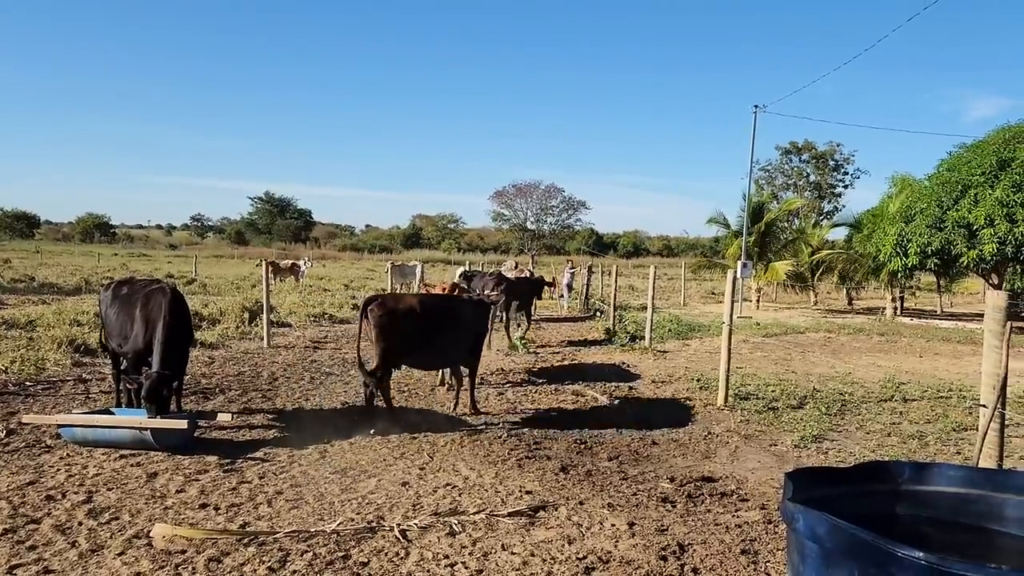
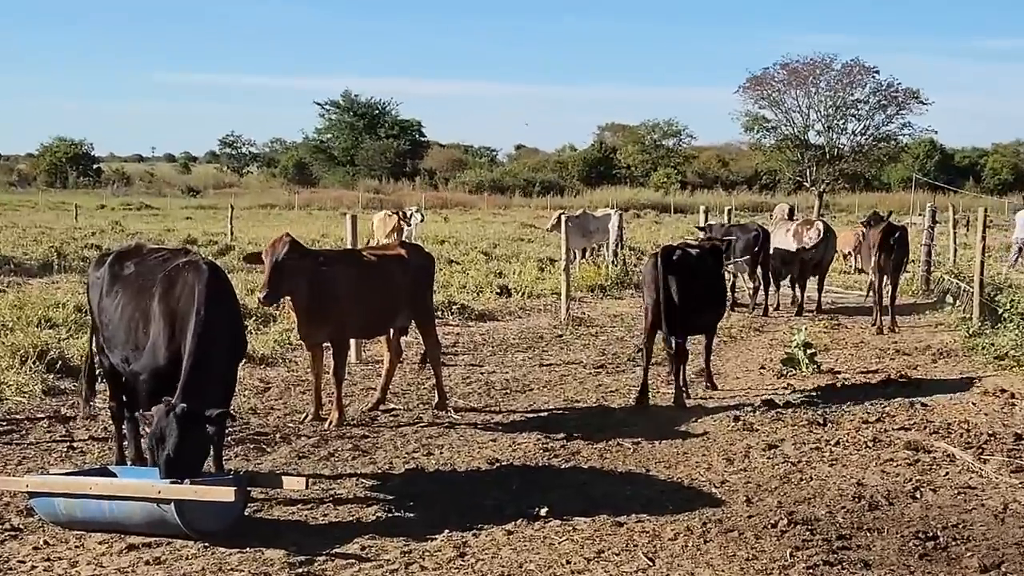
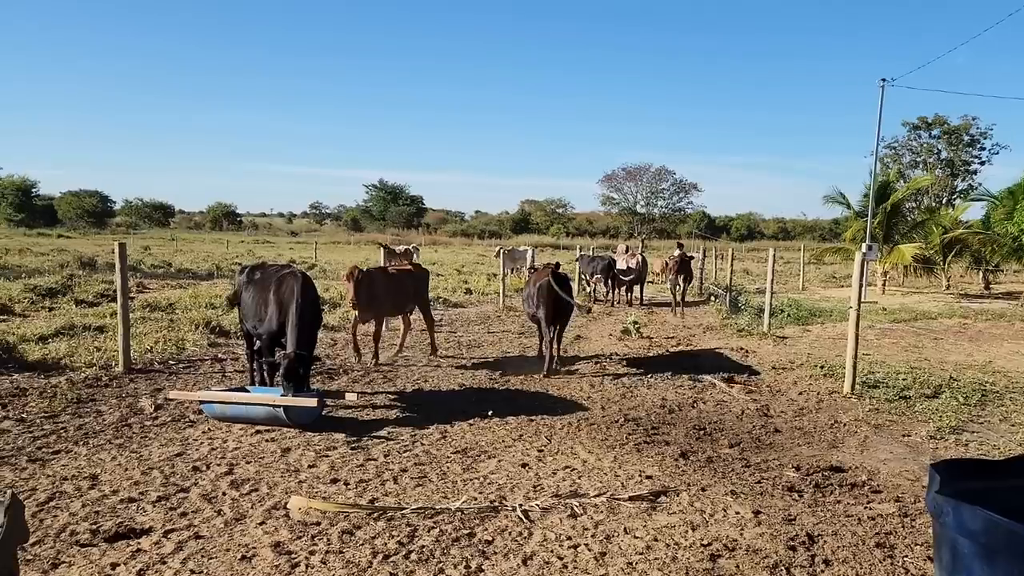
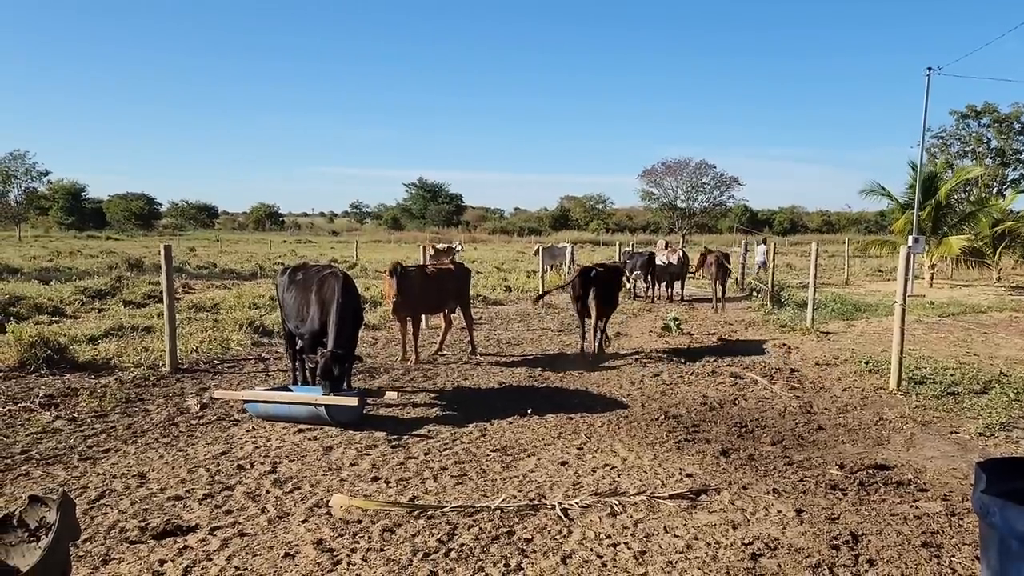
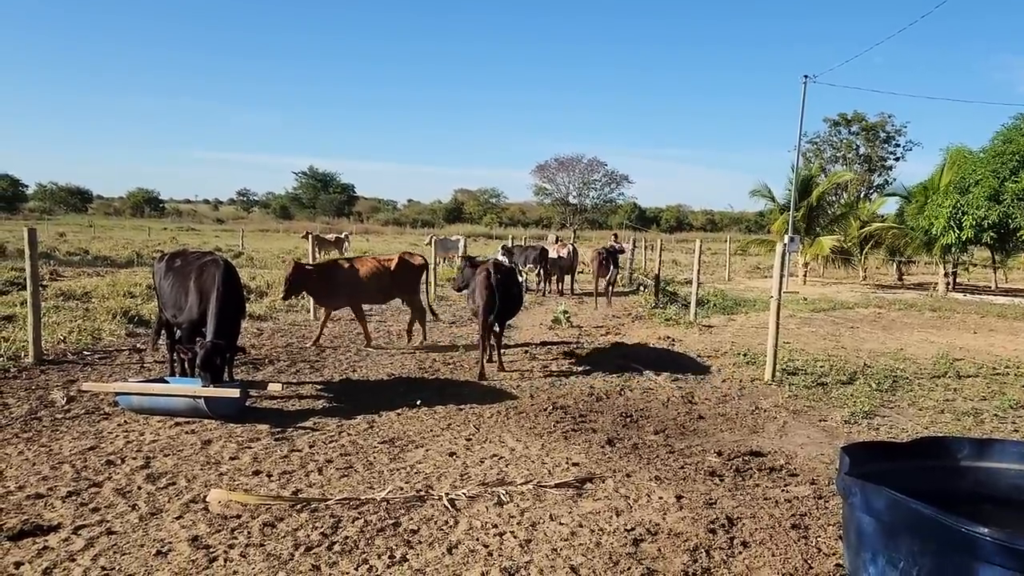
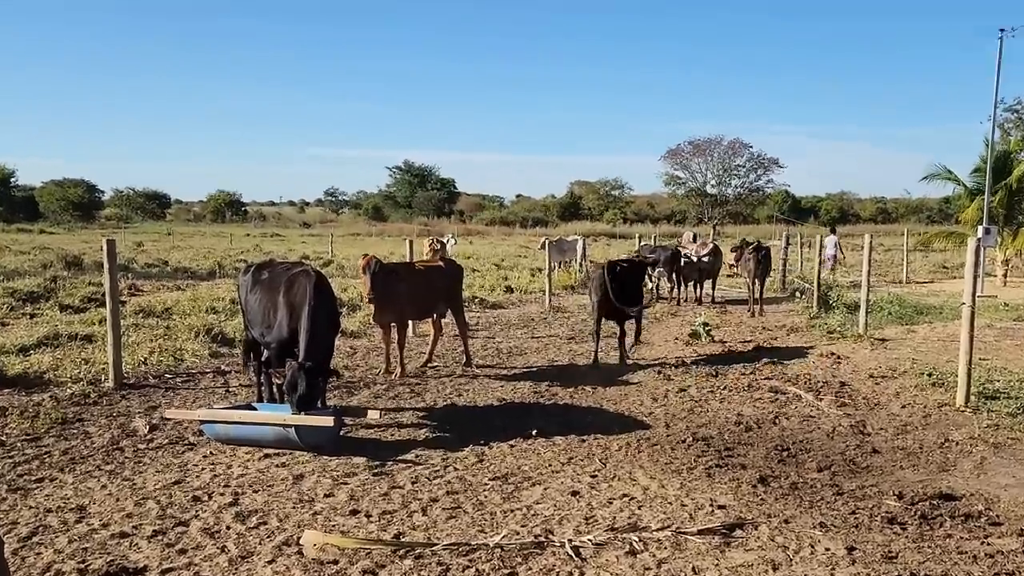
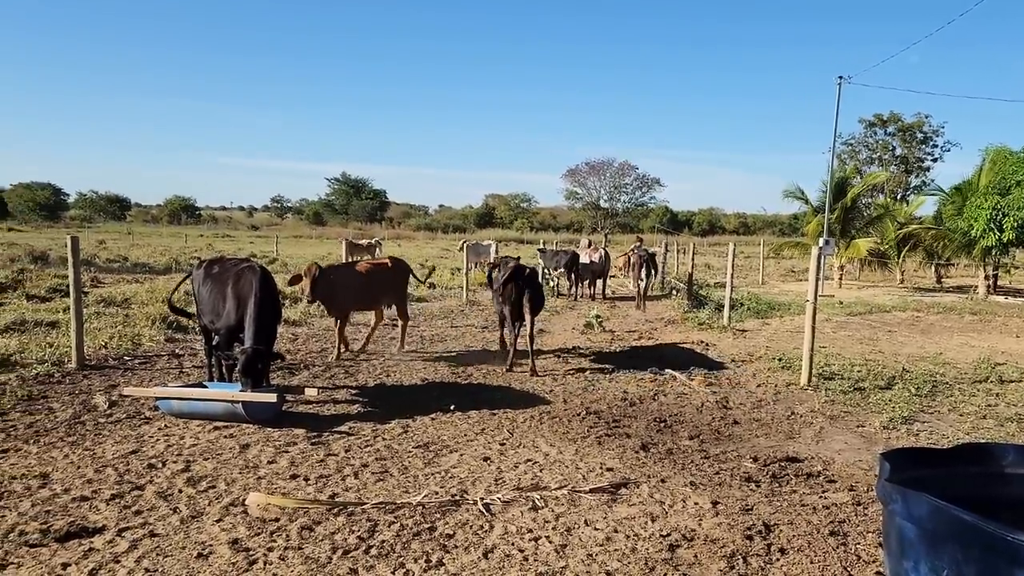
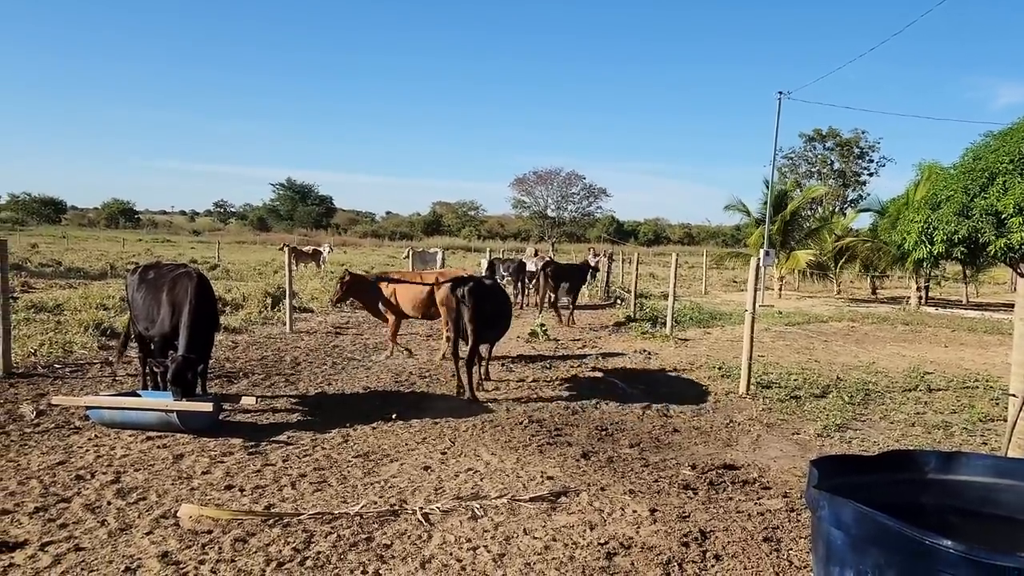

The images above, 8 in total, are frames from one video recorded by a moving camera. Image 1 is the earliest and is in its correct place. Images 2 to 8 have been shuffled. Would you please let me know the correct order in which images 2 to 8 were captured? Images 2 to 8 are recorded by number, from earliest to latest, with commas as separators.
8, 5, 7, 3, 4, 6, 2
